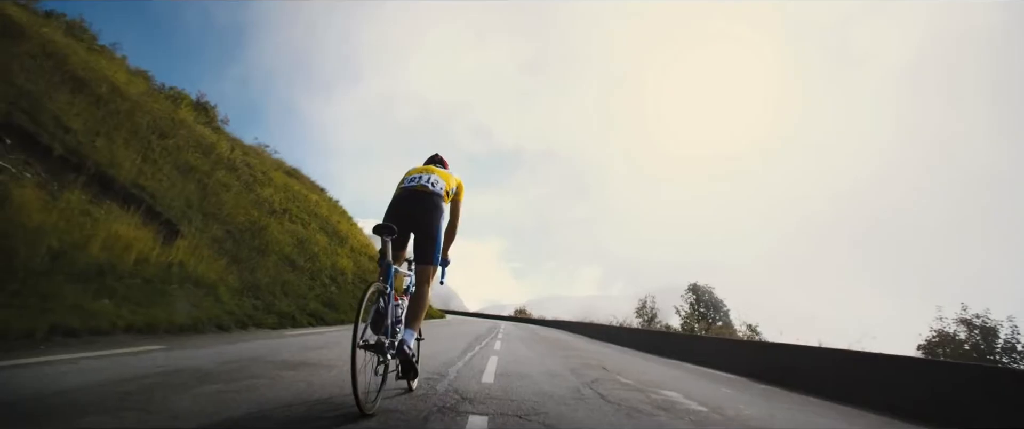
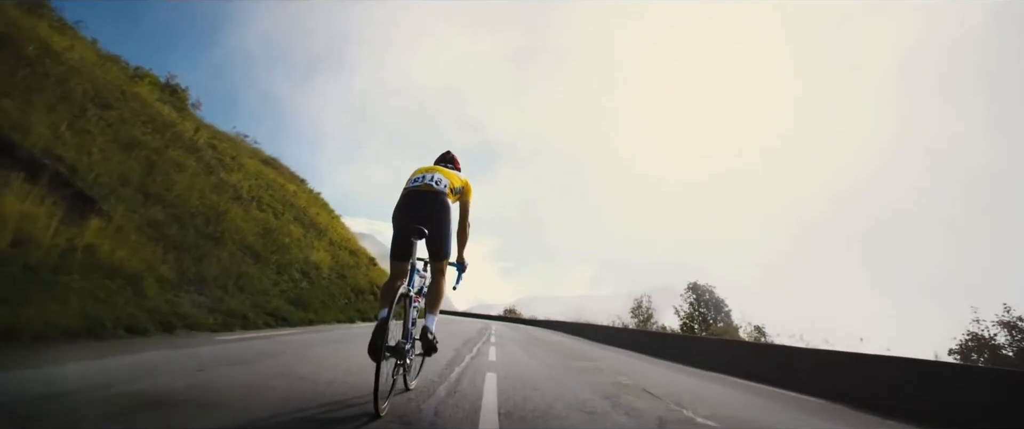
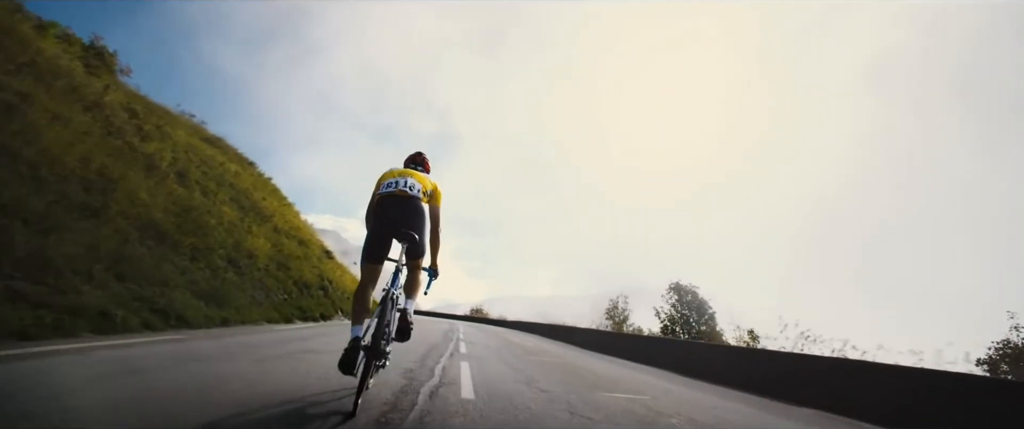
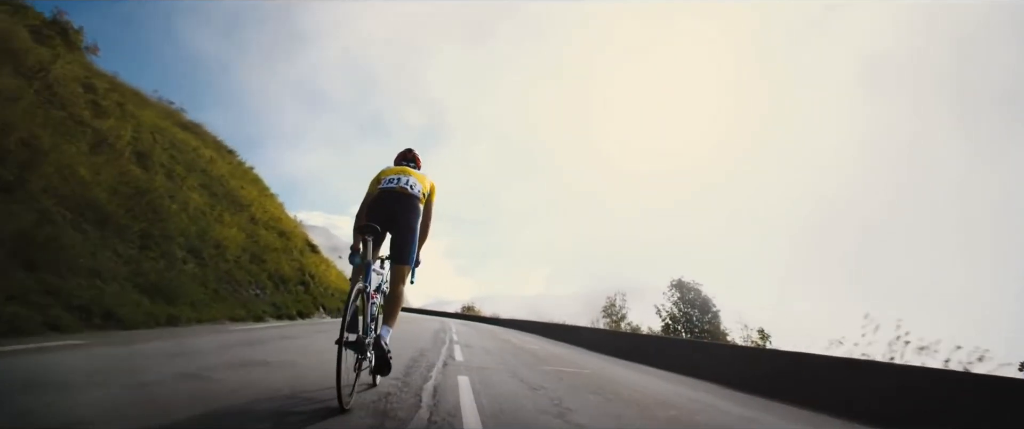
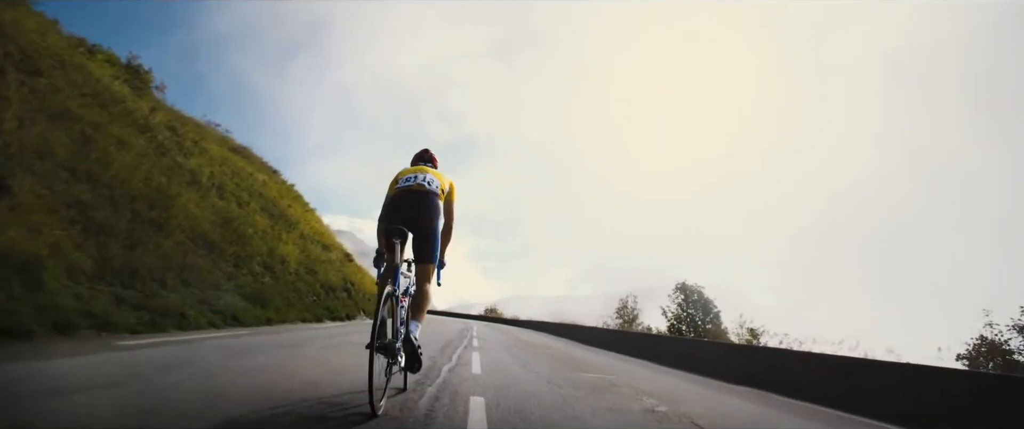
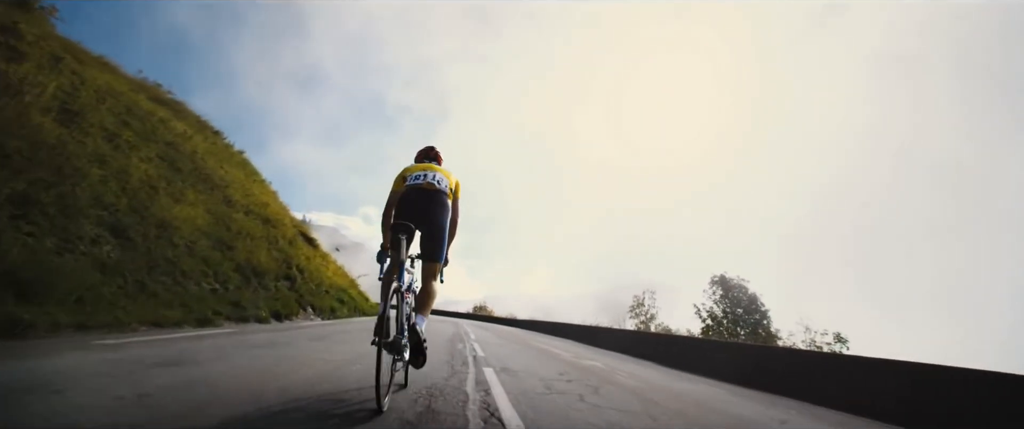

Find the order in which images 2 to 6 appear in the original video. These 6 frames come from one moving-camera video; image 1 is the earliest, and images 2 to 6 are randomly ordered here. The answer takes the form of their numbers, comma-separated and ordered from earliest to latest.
2, 5, 3, 4, 6
